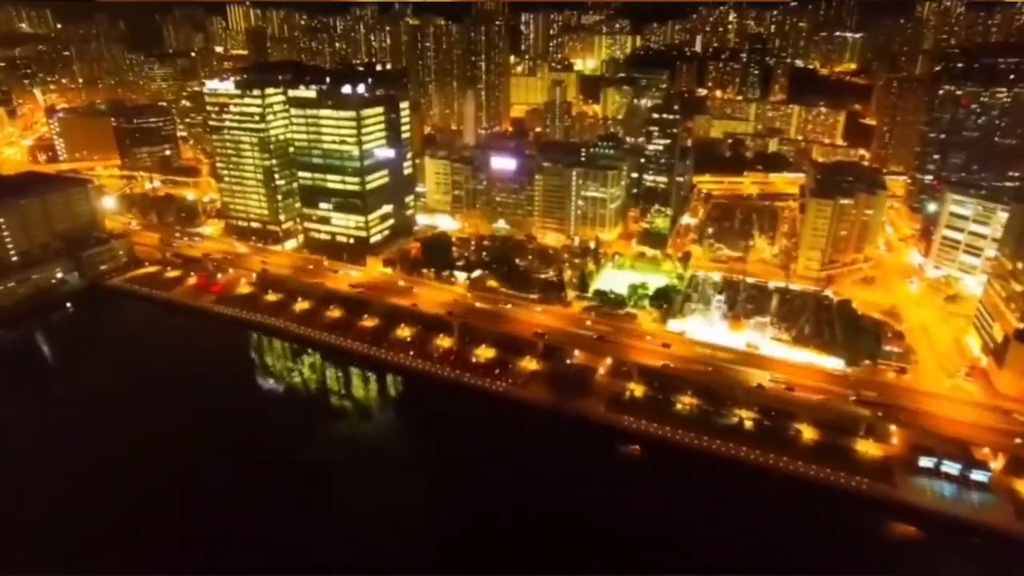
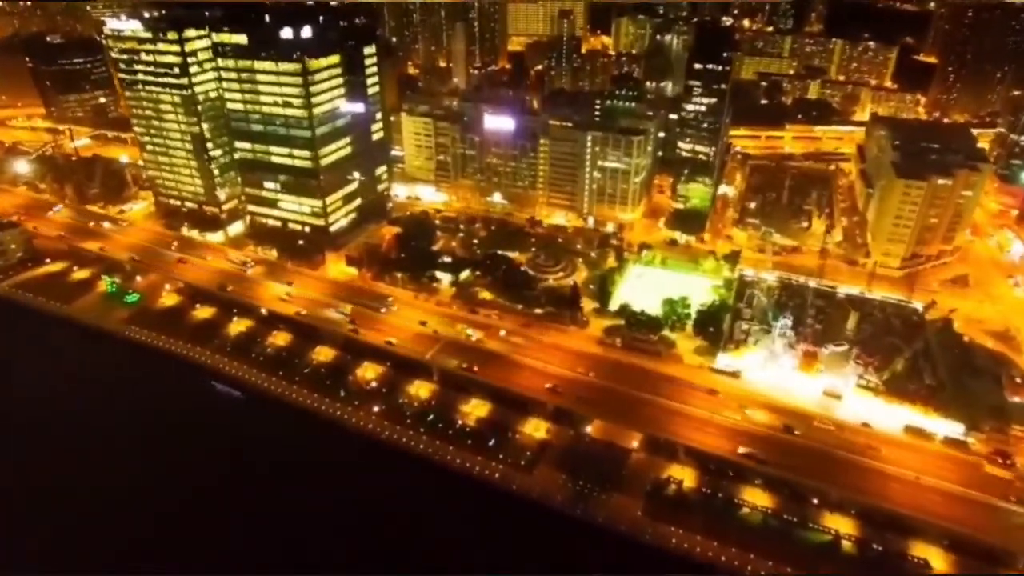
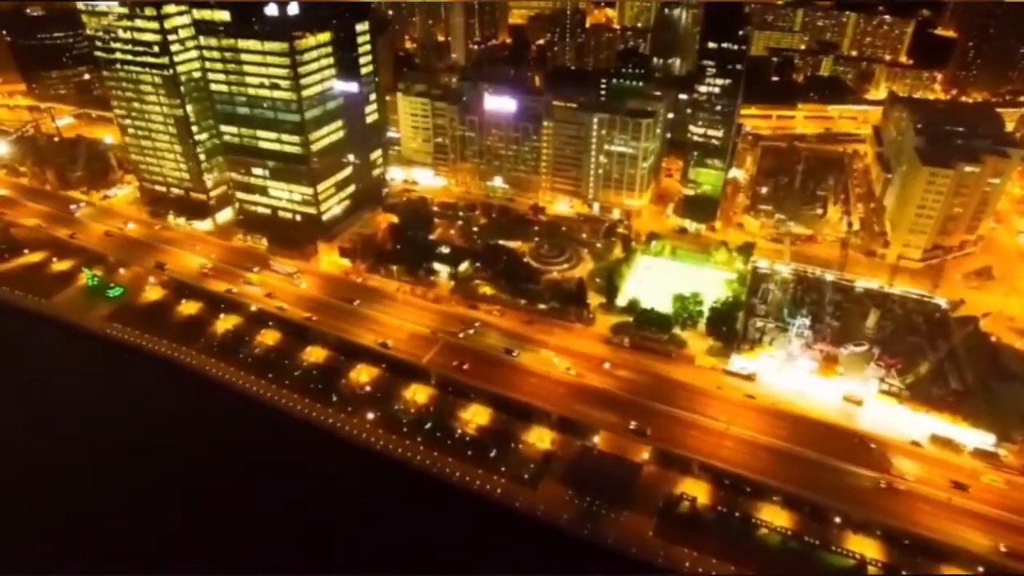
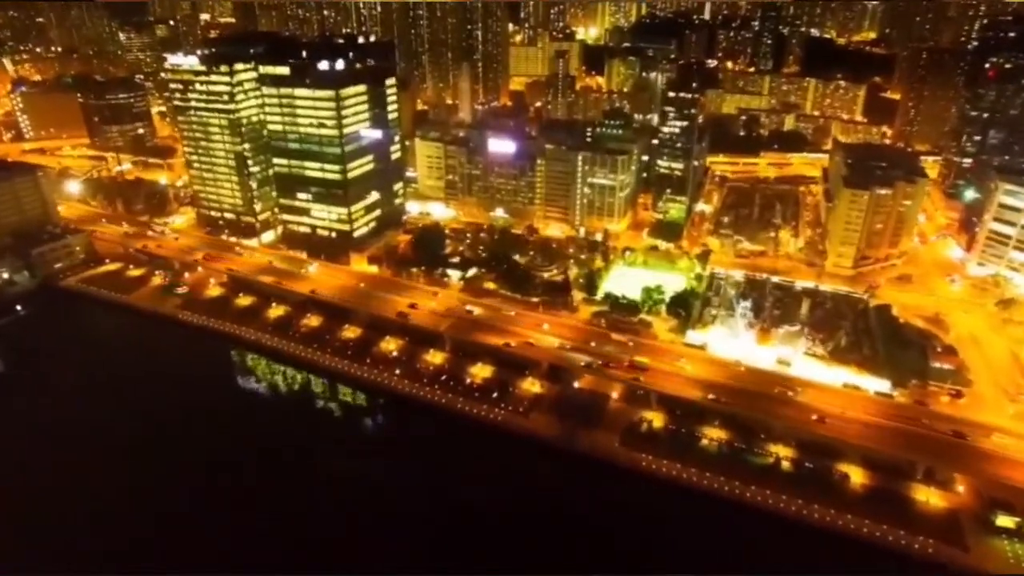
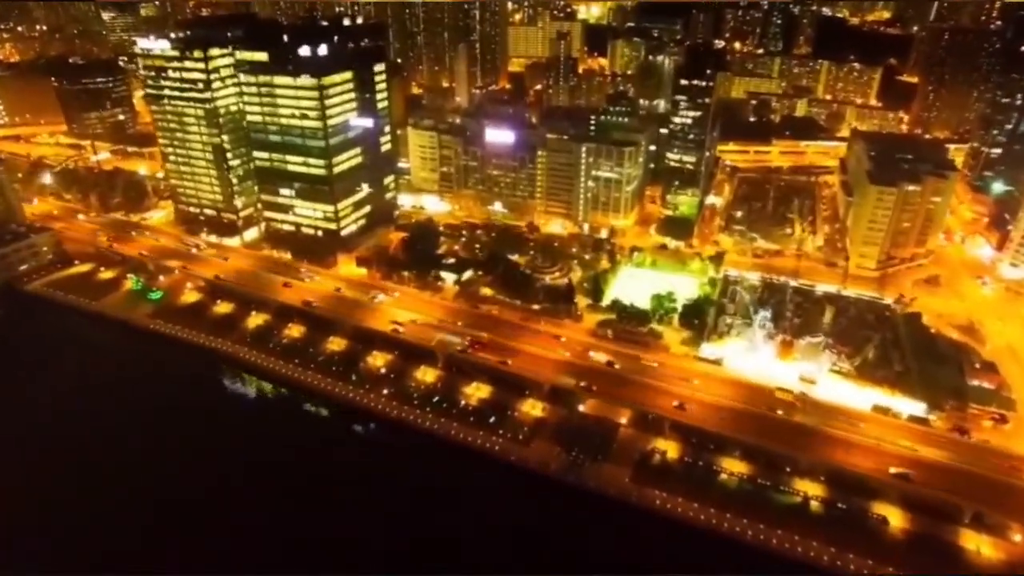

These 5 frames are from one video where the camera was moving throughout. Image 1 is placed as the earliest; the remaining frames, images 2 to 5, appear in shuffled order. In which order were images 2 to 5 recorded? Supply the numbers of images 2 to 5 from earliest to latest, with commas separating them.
4, 5, 2, 3
